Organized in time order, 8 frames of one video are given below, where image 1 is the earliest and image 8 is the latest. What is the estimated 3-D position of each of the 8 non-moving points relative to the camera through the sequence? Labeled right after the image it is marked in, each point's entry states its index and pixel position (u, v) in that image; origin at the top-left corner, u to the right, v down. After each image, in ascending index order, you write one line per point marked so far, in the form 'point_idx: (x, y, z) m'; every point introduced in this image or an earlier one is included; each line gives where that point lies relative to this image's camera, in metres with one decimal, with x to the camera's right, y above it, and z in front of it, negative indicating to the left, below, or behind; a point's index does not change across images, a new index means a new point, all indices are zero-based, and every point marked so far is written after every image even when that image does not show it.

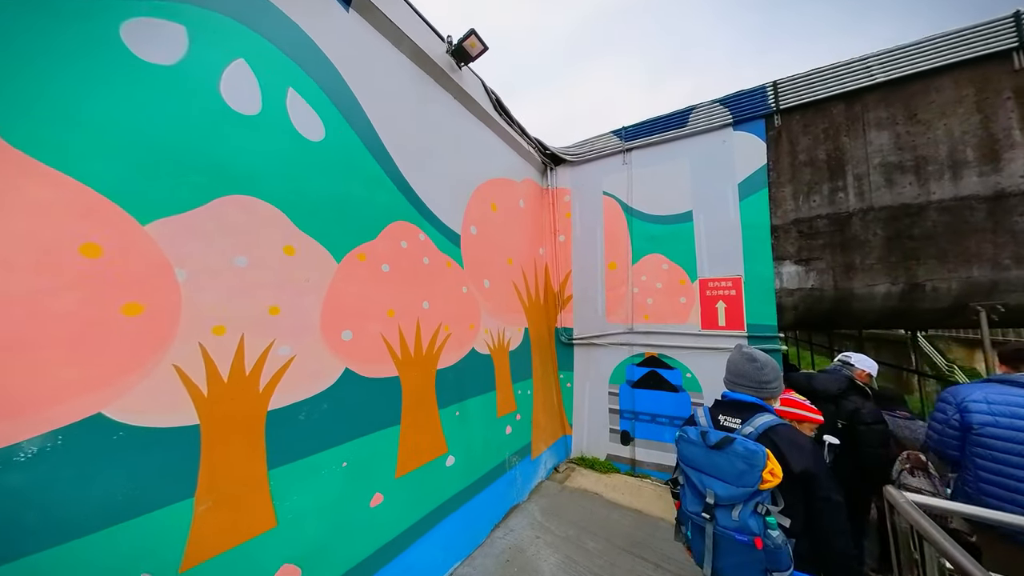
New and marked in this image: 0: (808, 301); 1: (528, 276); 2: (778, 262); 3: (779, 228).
0: (+3.4, -0.2, +3.3) m
1: (+0.2, +0.2, +4.2) m
2: (+3.1, +0.3, +3.4) m
3: (+3.1, +0.7, +3.4) m
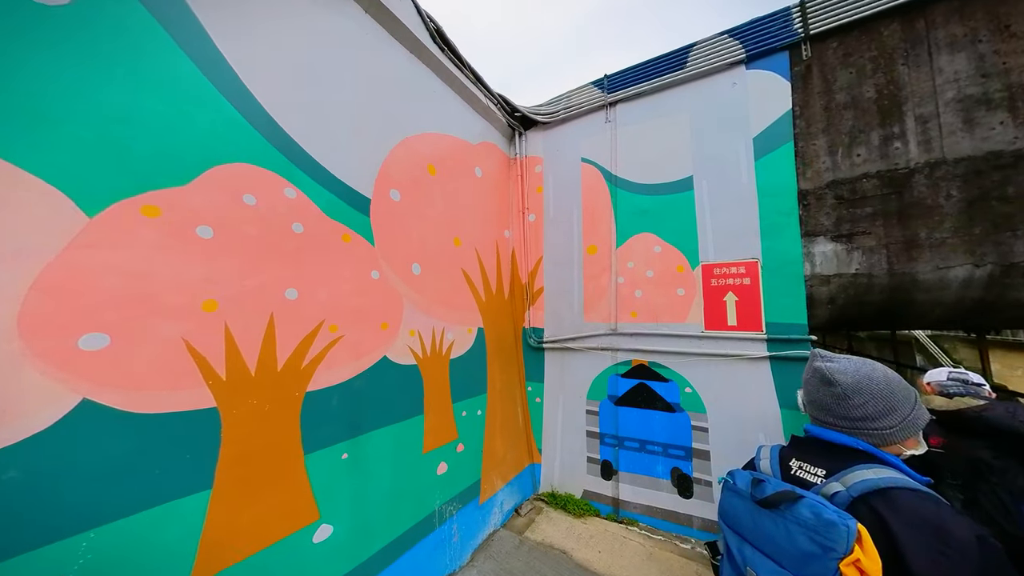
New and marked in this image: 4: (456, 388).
0: (+2.8, 0.0, +2.4) m
1: (-0.3, +0.3, +3.3) m
2: (+2.6, +0.4, +2.5) m
3: (+2.6, +0.8, +2.5) m
4: (-0.5, -0.9, +2.7) m
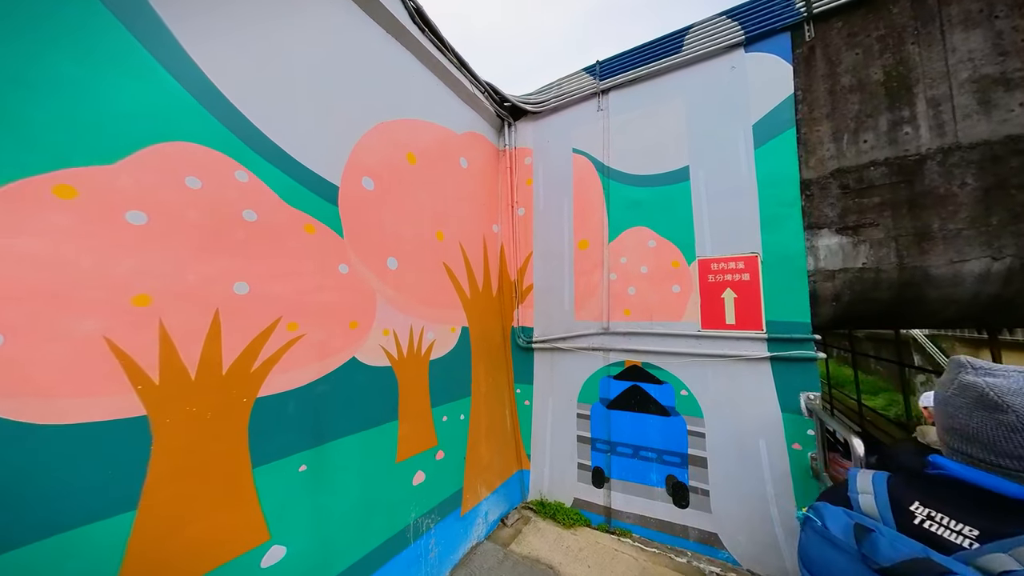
0: (+2.7, 0.0, +2.3) m
1: (-0.5, +0.3, +3.1) m
2: (+2.4, +0.5, +2.4) m
3: (+2.5, +0.9, +2.4) m
4: (-0.7, -0.9, +2.5) m
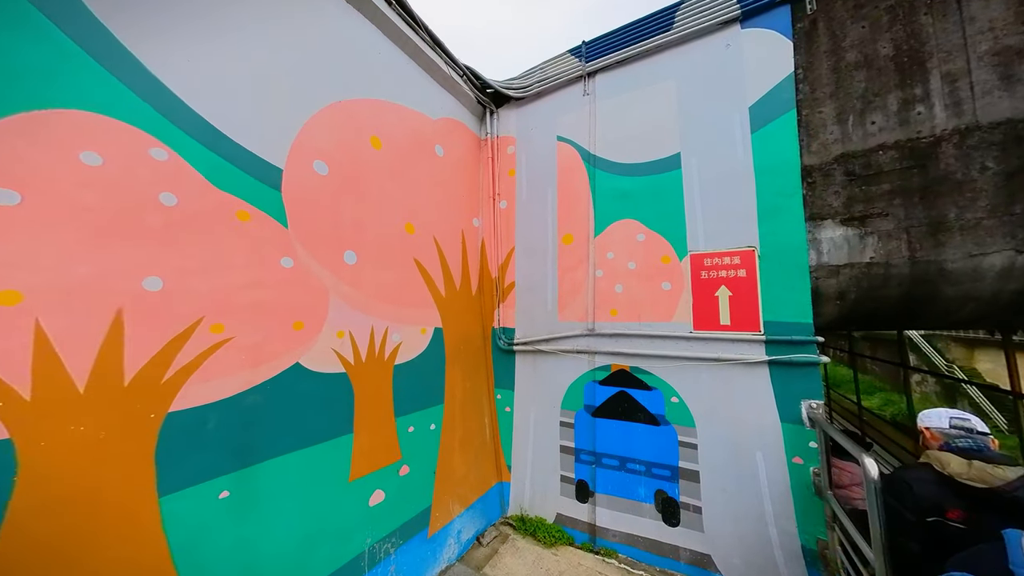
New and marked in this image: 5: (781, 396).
0: (+2.5, 0.0, +2.0) m
1: (-0.7, +0.3, +2.9) m
2: (+2.2, +0.5, +2.2) m
3: (+2.3, +0.9, +2.2) m
4: (-0.9, -0.9, +2.3) m
5: (+2.0, -0.8, +2.1) m
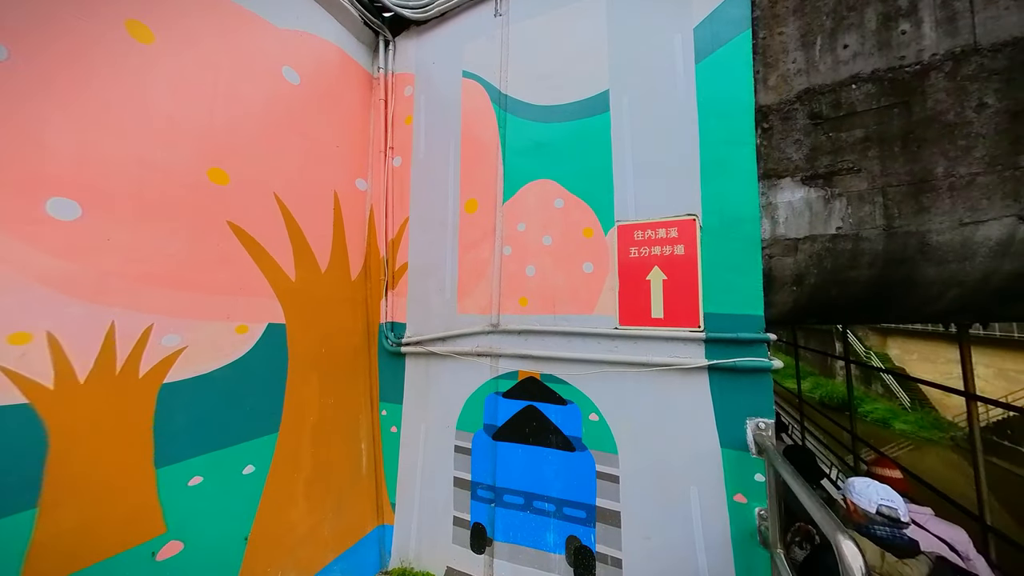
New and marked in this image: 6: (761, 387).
0: (+1.7, +0.1, +1.5) m
1: (-1.6, +0.5, +2.1) m
2: (+1.4, +0.6, +1.6) m
3: (+1.4, +1.0, +1.6) m
4: (-1.7, -0.8, +1.5) m
5: (+1.2, -0.7, +1.6) m
6: (+1.3, -0.5, +1.5) m
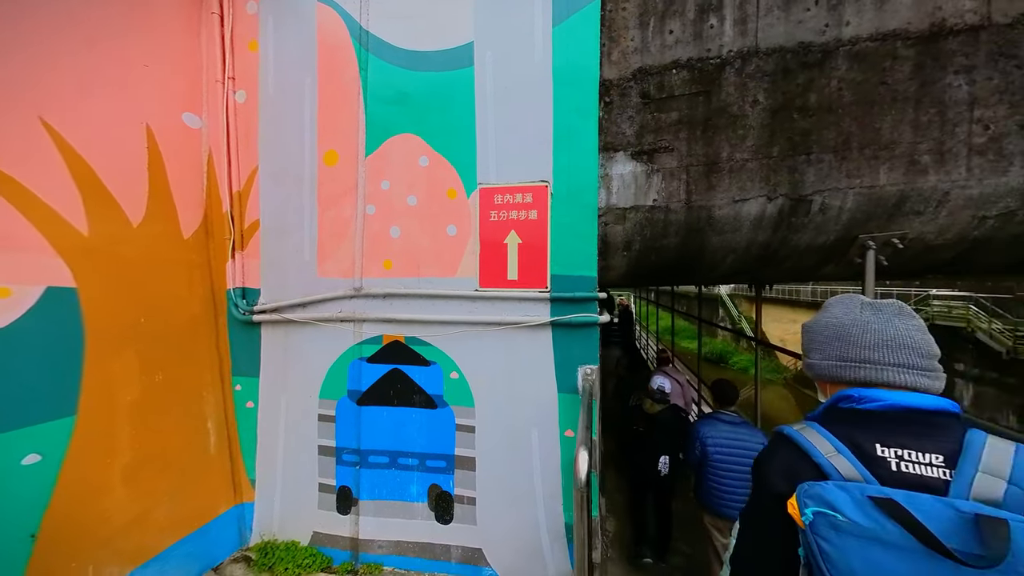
0: (+0.8, +0.3, +1.8) m
1: (-2.4, +0.7, +1.6) m
2: (+0.6, +0.8, +1.8) m
3: (+0.6, +1.2, +1.7) m
4: (-2.5, -0.6, +1.1) m
5: (+0.3, -0.5, +1.8) m
6: (+0.5, -0.3, +1.8) m
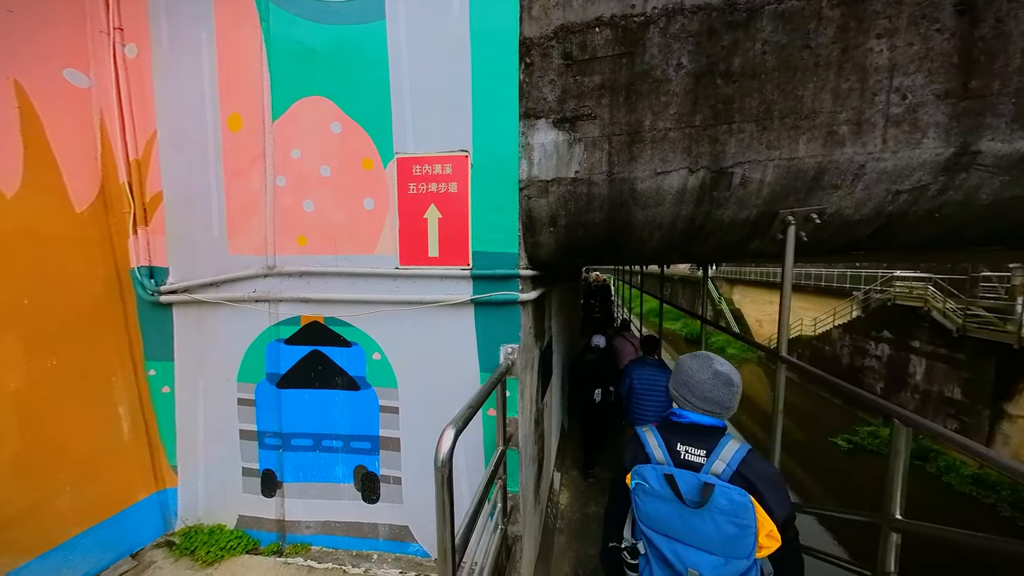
0: (+0.3, +0.5, +1.7) m
1: (-2.9, +0.8, +1.4) m
2: (+0.1, +0.9, +1.7) m
3: (+0.1, +1.3, +1.6) m
4: (-2.9, -0.5, +1.0) m
5: (-0.2, -0.3, +1.8) m
6: (0.0, -0.2, +1.7) m
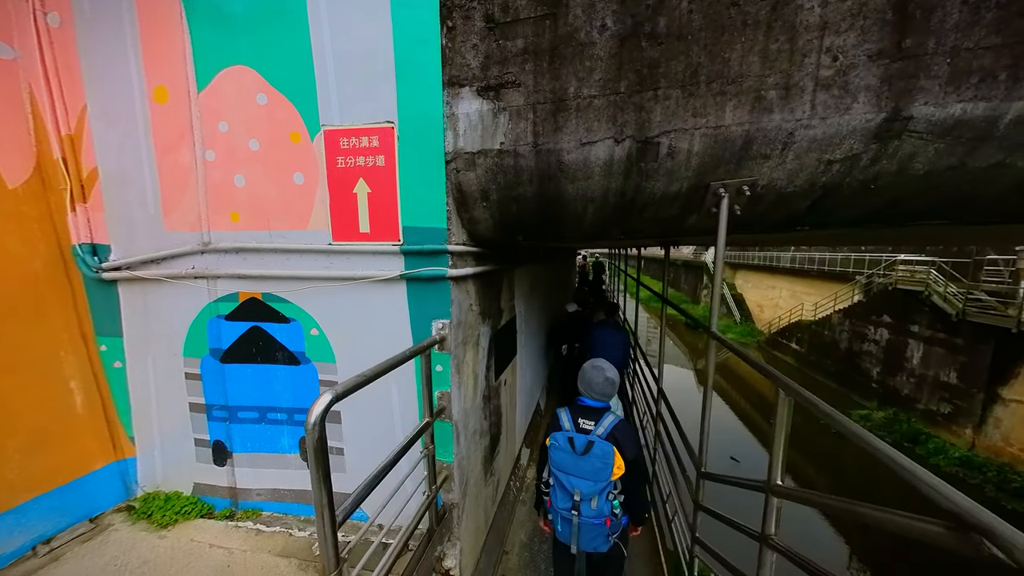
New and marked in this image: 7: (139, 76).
0: (-0.1, +0.6, +1.7) m
1: (-3.3, +1.0, +1.4) m
2: (-0.3, +1.1, +1.6) m
3: (-0.3, +1.5, +1.5) m
4: (-3.3, -0.4, +1.0) m
5: (-0.6, -0.2, +1.8) m
6: (-0.4, 0.0, +1.7) m
7: (-2.3, +1.3, +1.8) m
